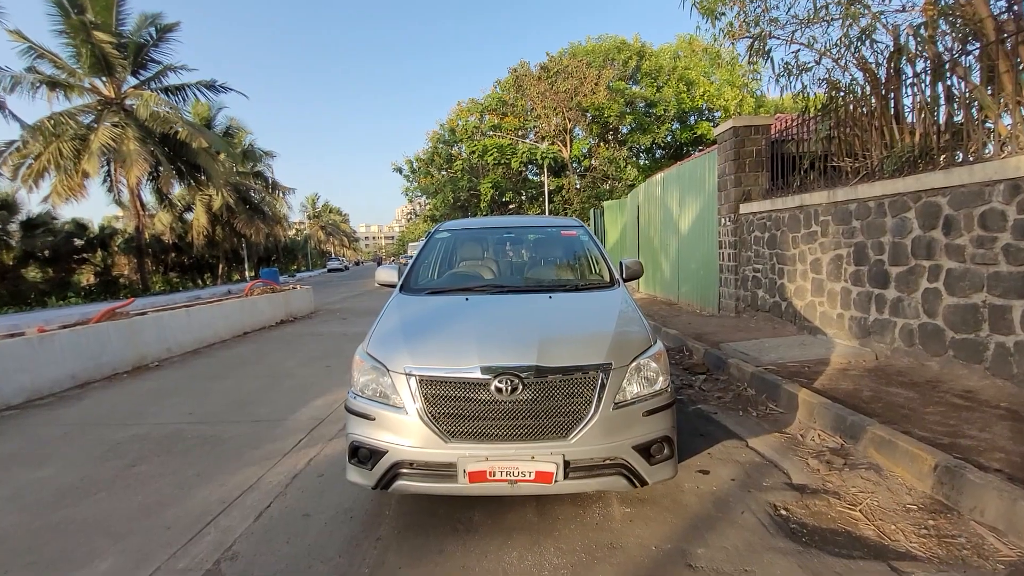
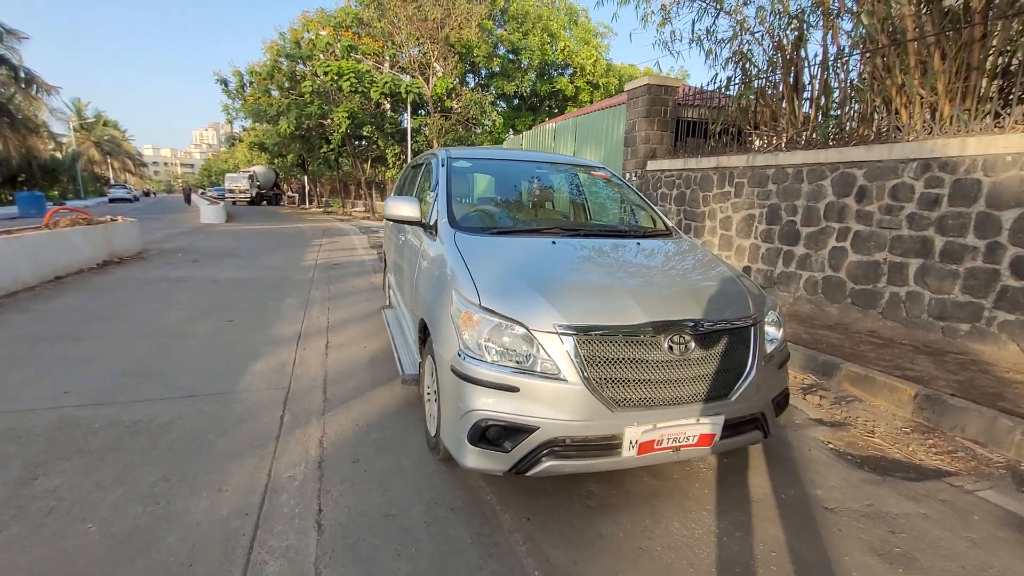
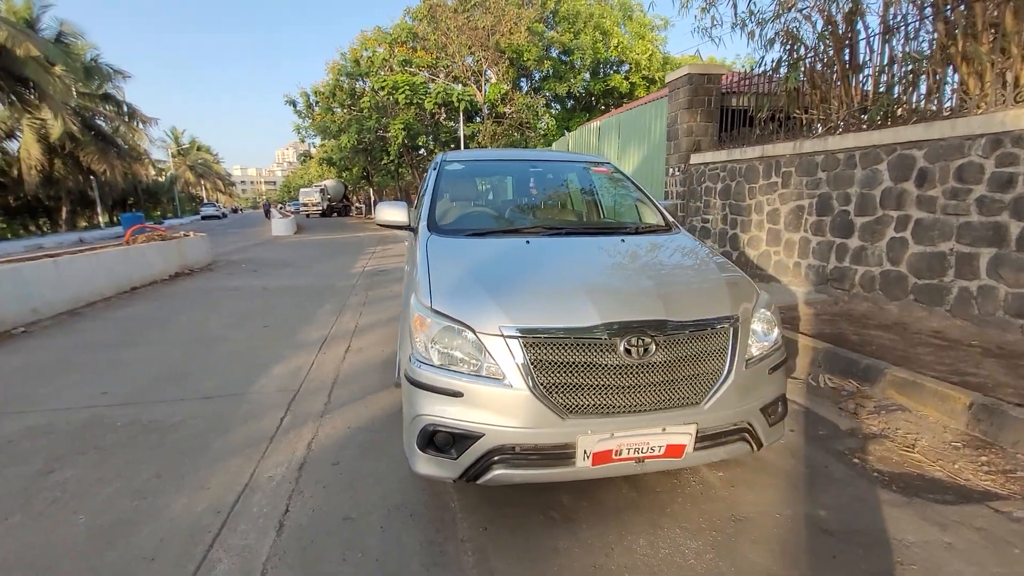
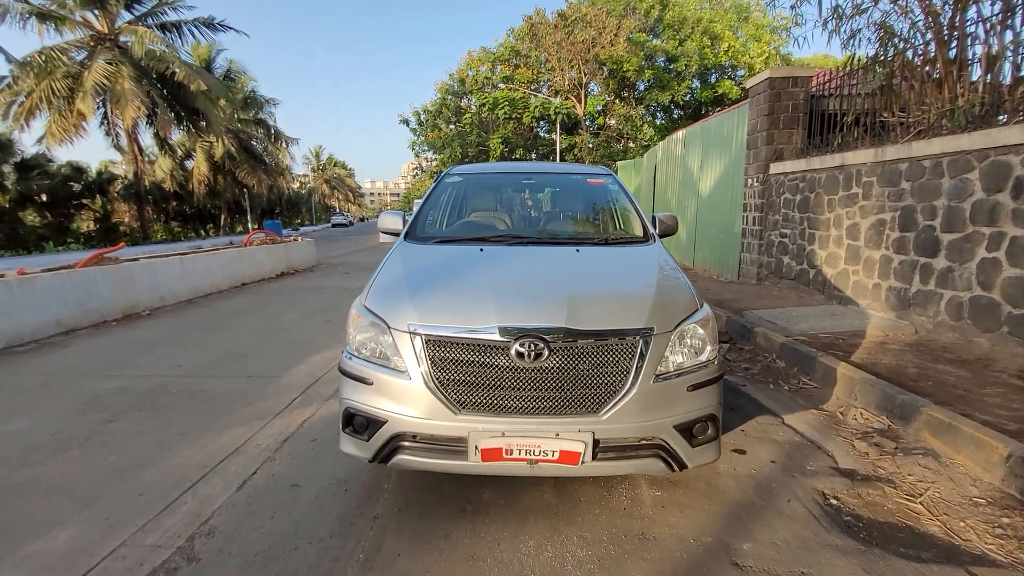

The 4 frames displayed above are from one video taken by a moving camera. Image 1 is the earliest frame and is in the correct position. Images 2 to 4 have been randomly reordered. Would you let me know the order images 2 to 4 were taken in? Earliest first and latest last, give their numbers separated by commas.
4, 2, 3
